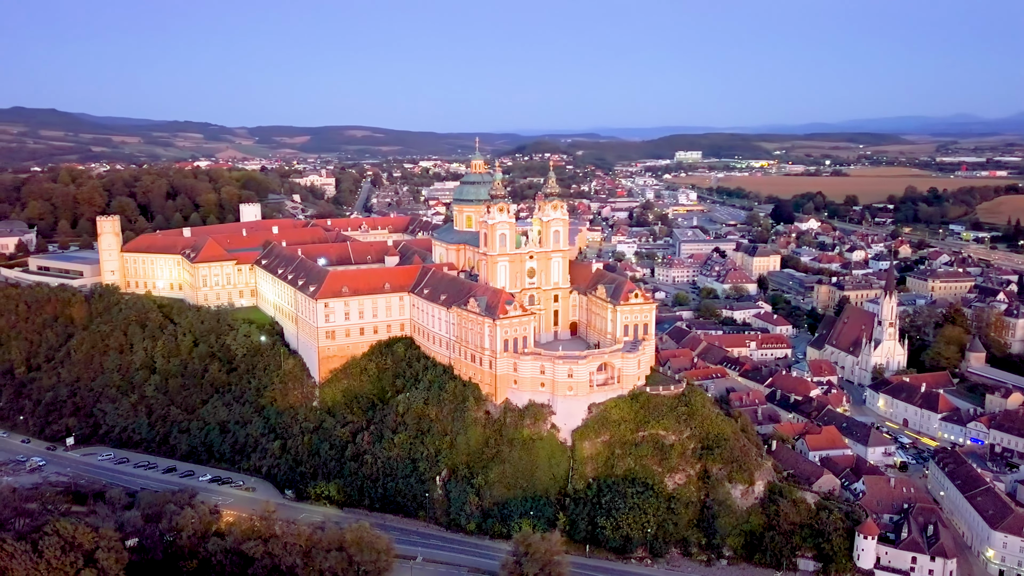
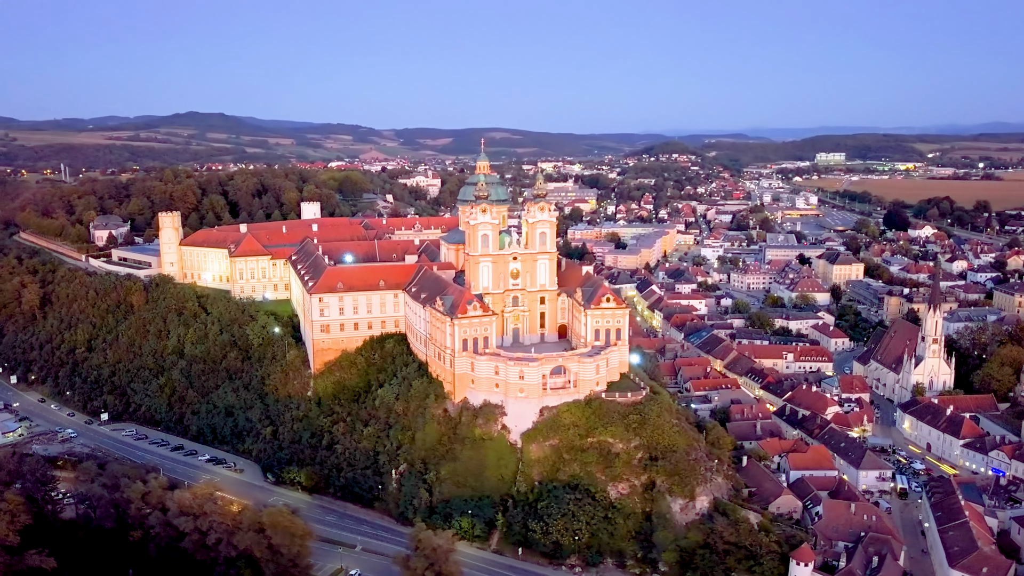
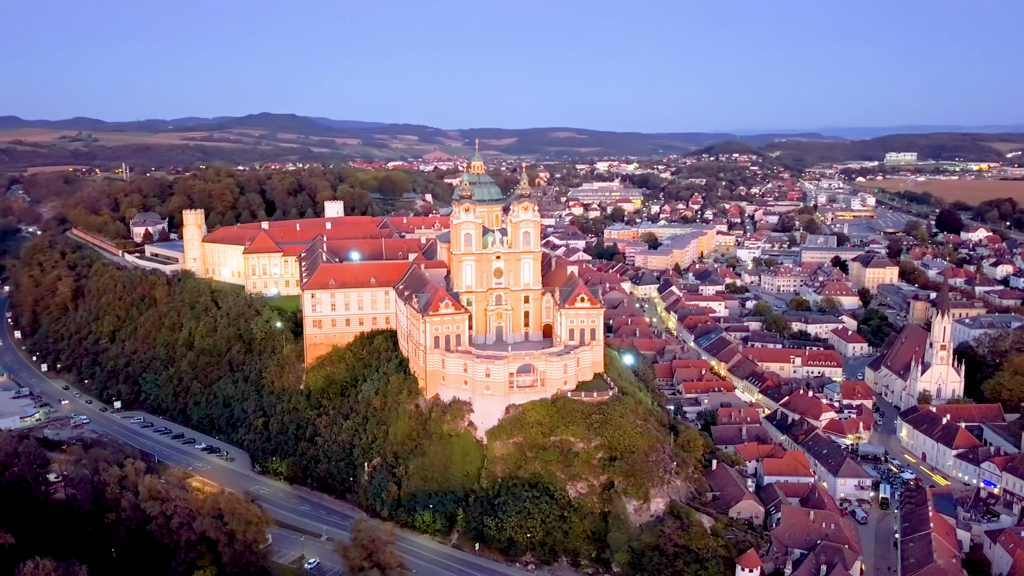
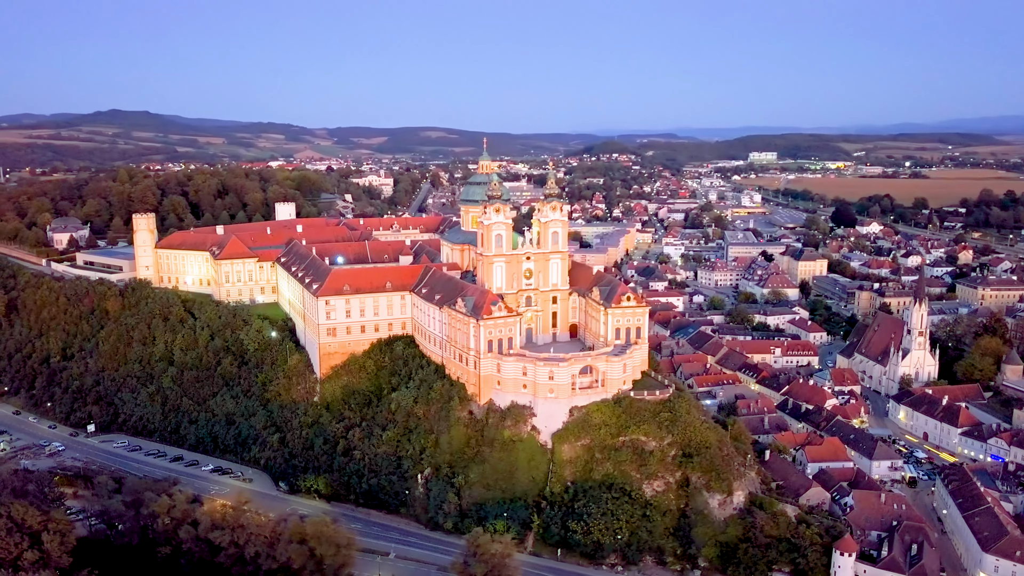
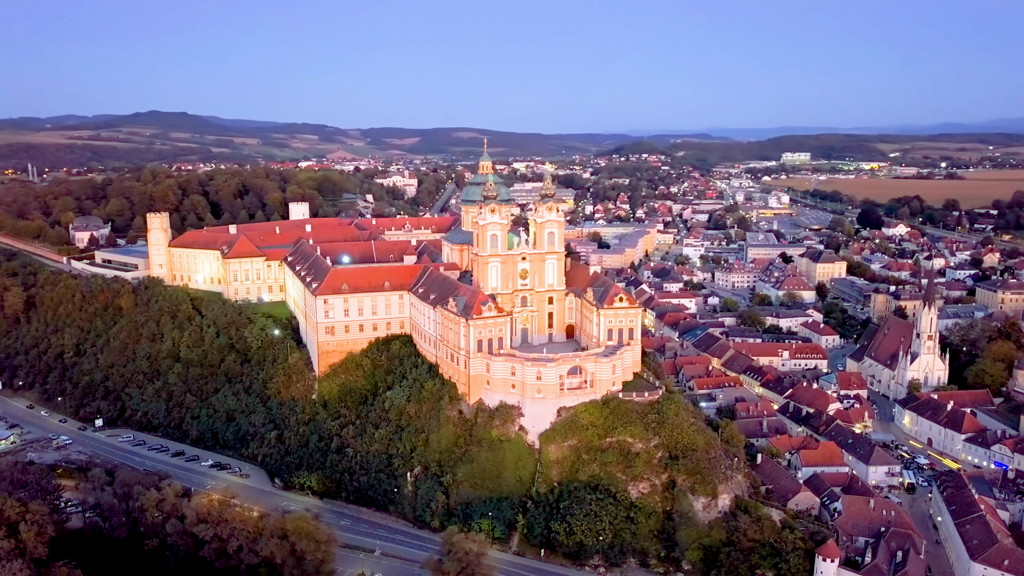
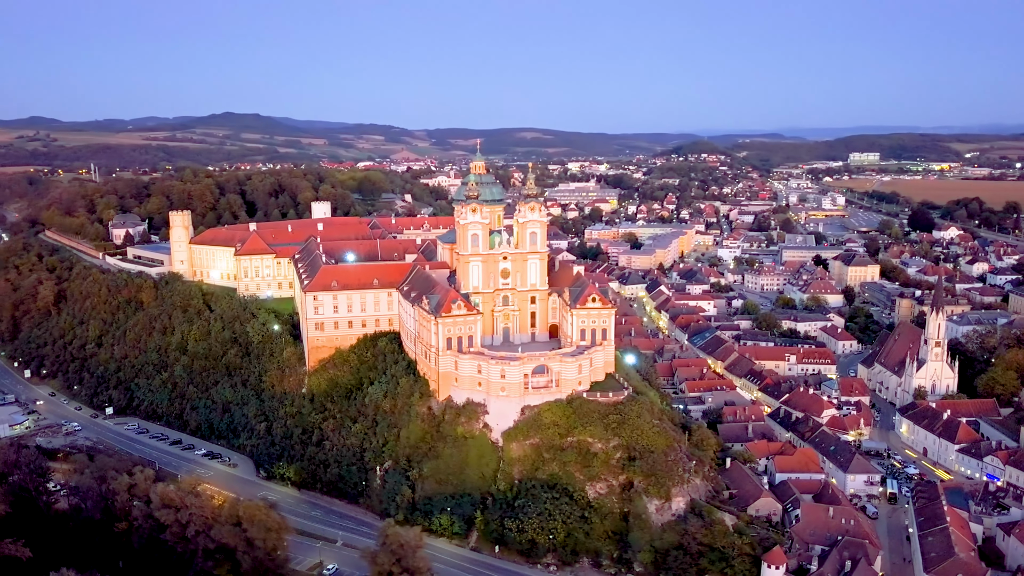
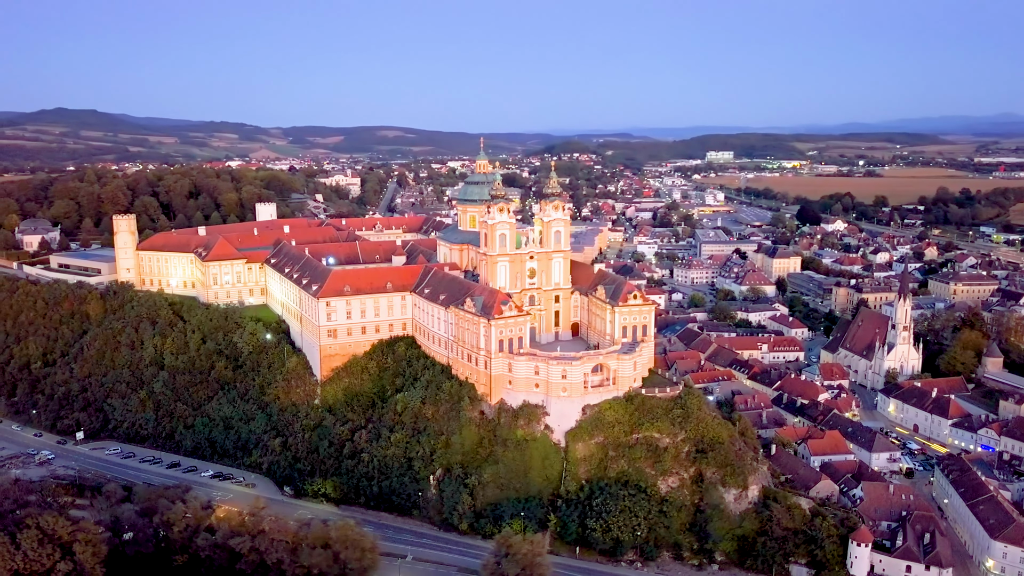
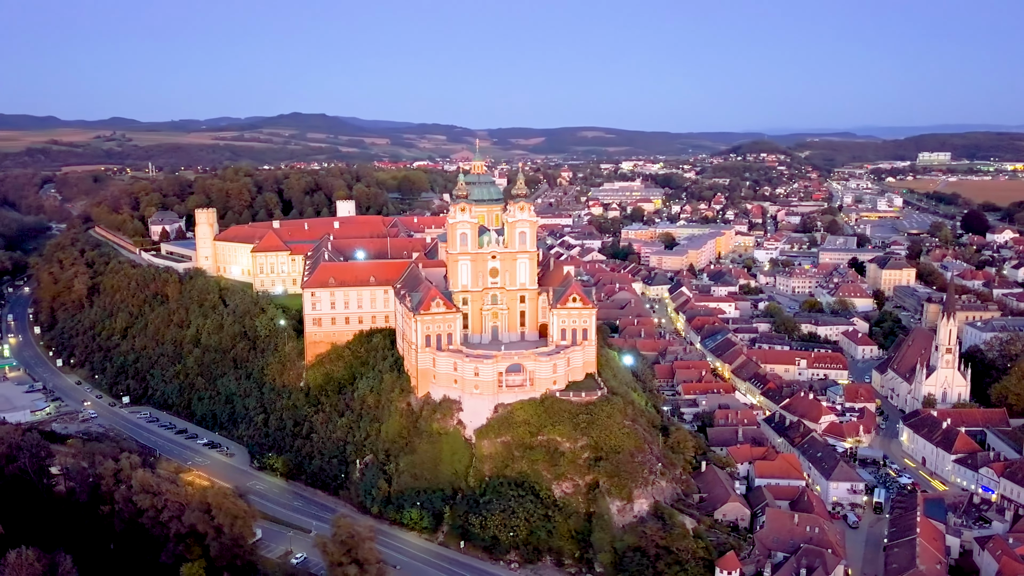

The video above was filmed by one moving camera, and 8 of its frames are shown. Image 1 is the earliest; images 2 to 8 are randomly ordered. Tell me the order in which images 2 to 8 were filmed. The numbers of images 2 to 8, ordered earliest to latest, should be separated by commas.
7, 4, 5, 2, 6, 3, 8
